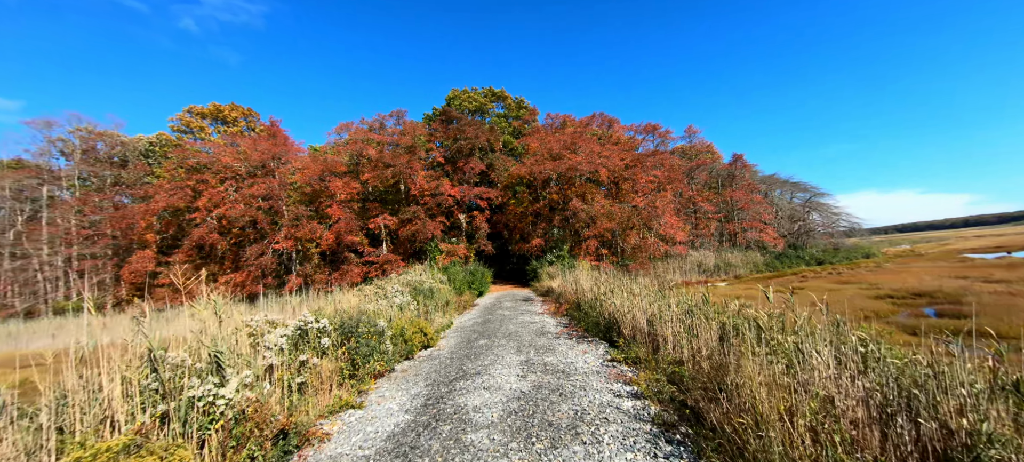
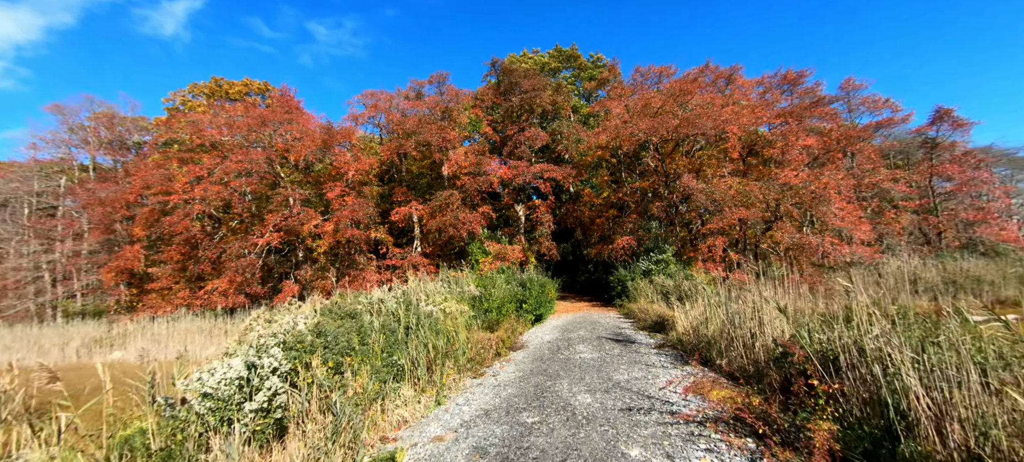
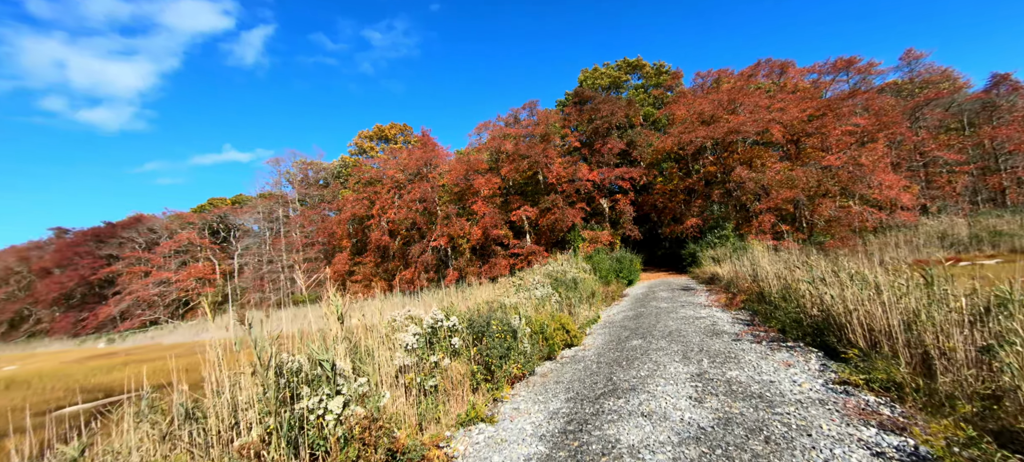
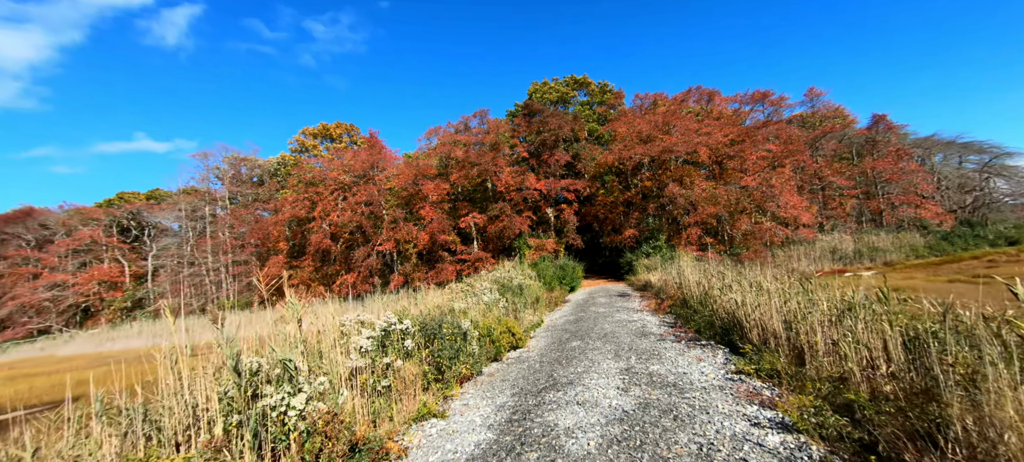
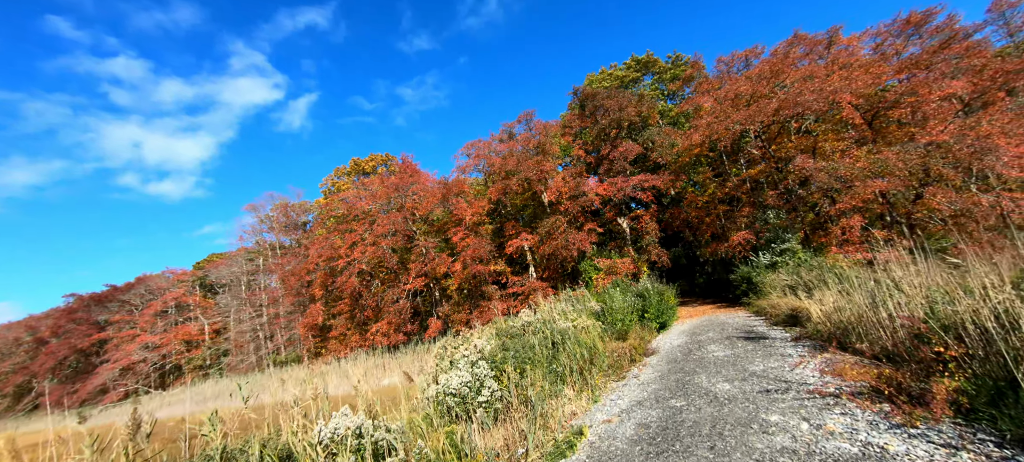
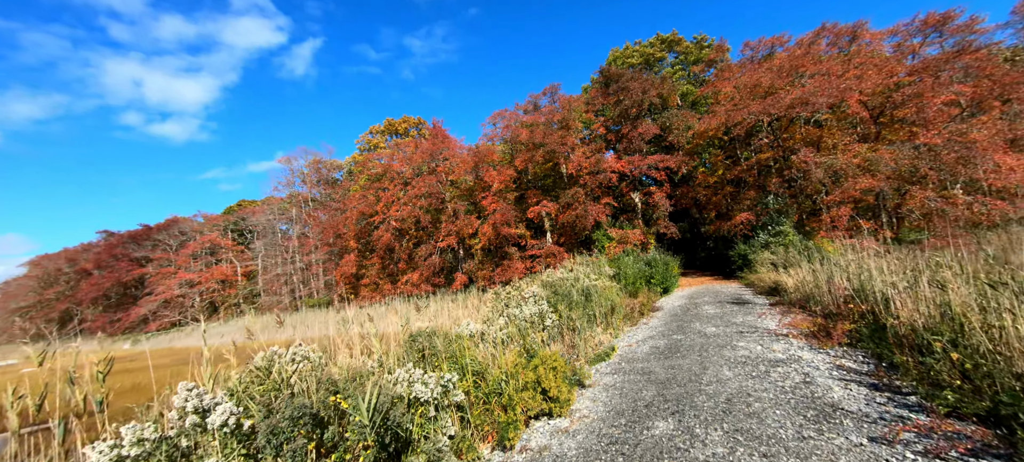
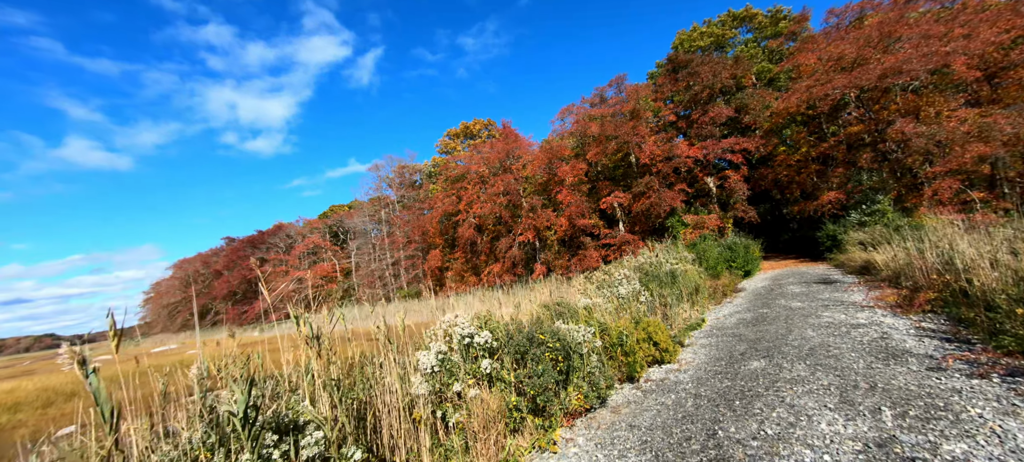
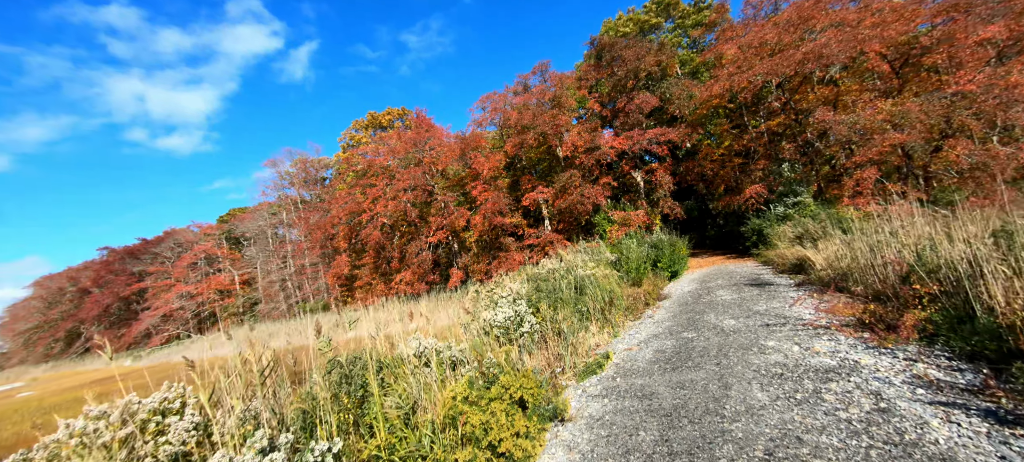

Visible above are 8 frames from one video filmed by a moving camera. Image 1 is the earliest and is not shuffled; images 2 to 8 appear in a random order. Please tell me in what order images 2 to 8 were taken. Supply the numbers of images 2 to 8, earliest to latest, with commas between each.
4, 3, 7, 6, 8, 5, 2
